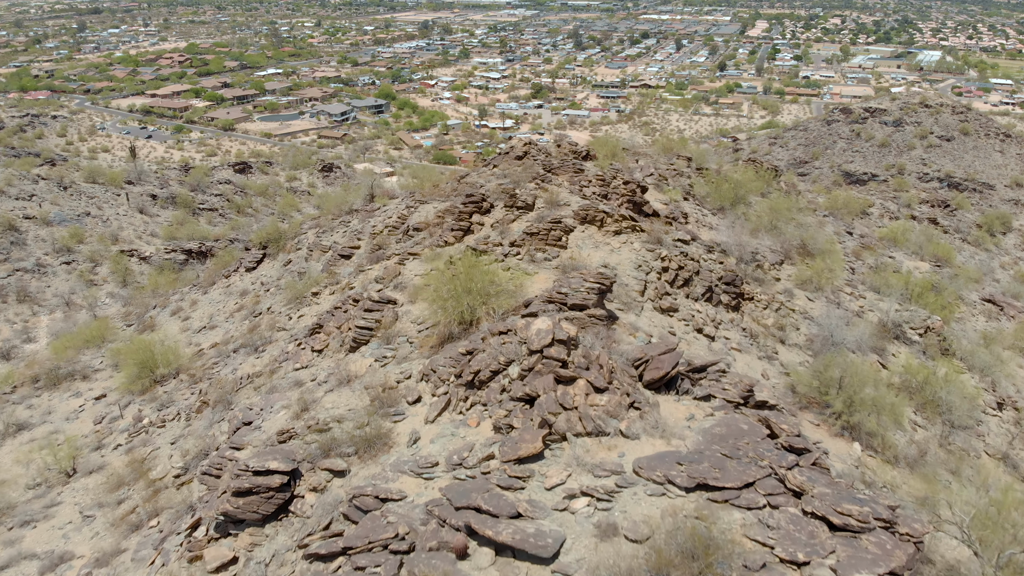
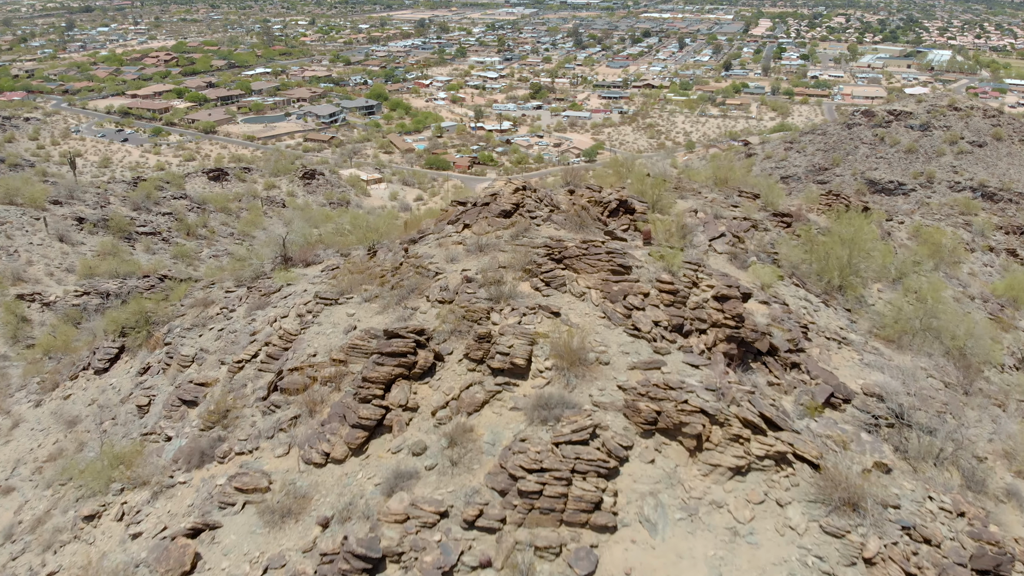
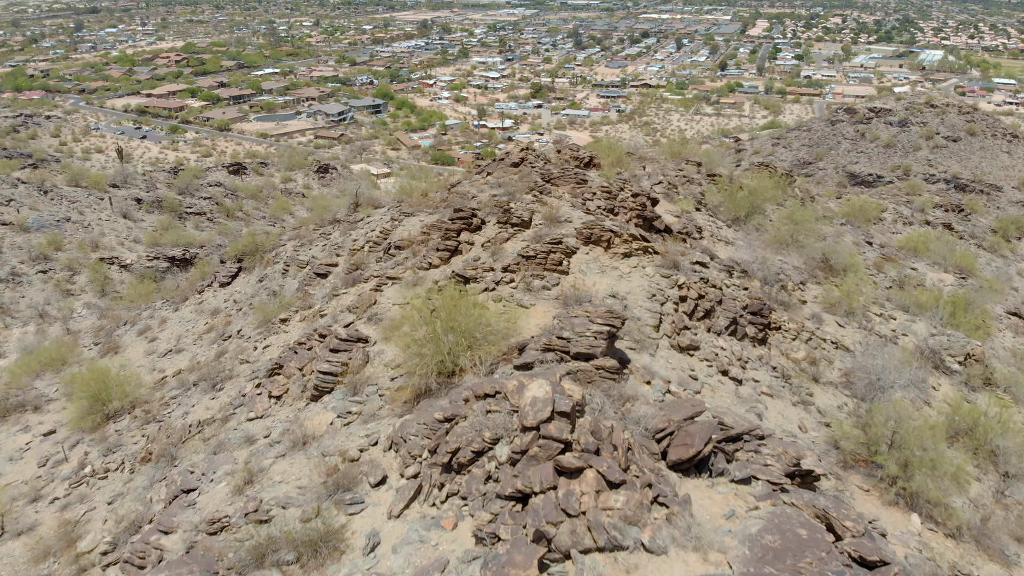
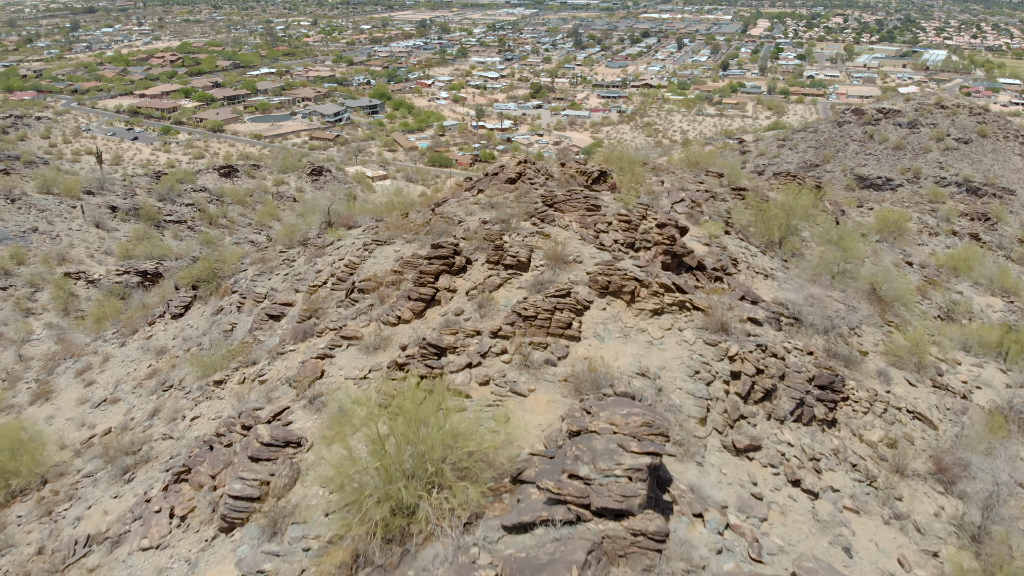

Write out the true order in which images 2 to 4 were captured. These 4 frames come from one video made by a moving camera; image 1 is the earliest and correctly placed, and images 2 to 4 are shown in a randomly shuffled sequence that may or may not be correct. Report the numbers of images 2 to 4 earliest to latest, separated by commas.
3, 4, 2
